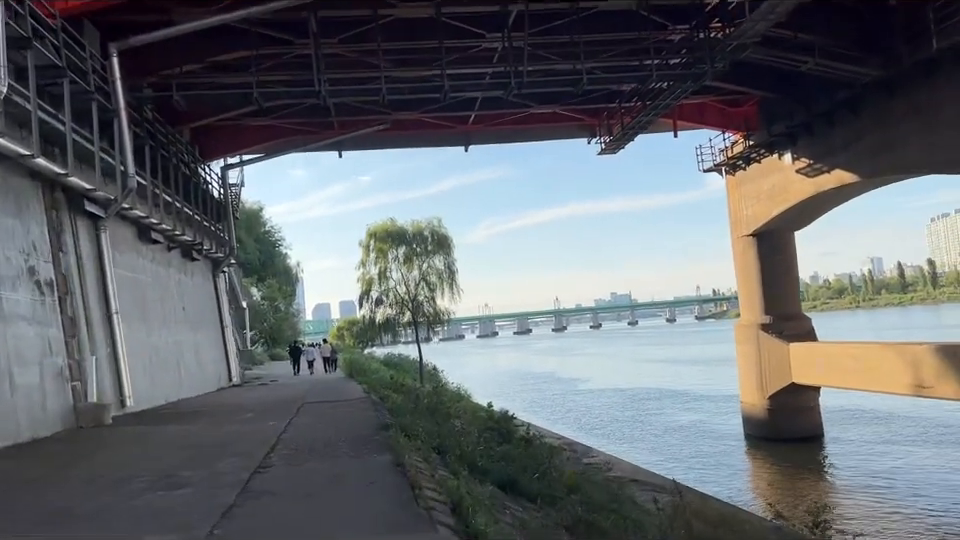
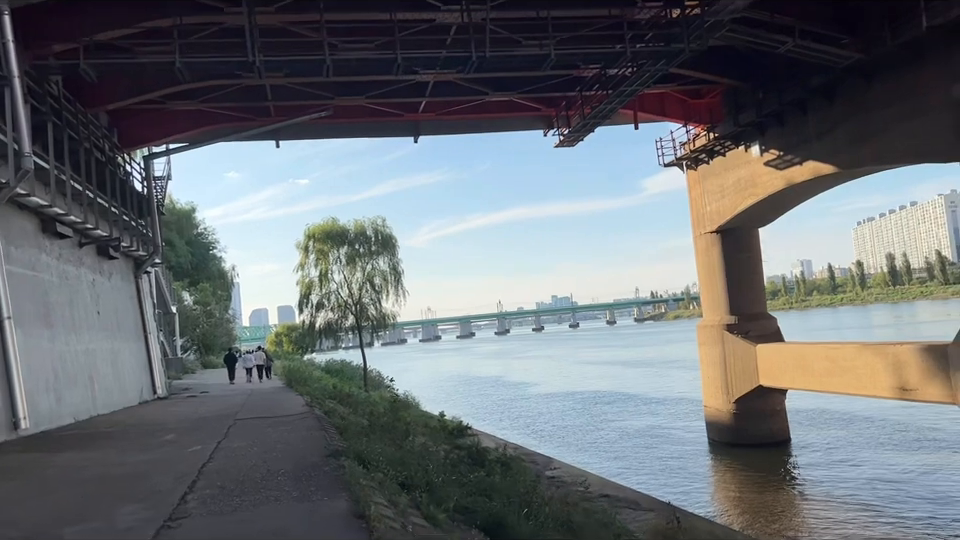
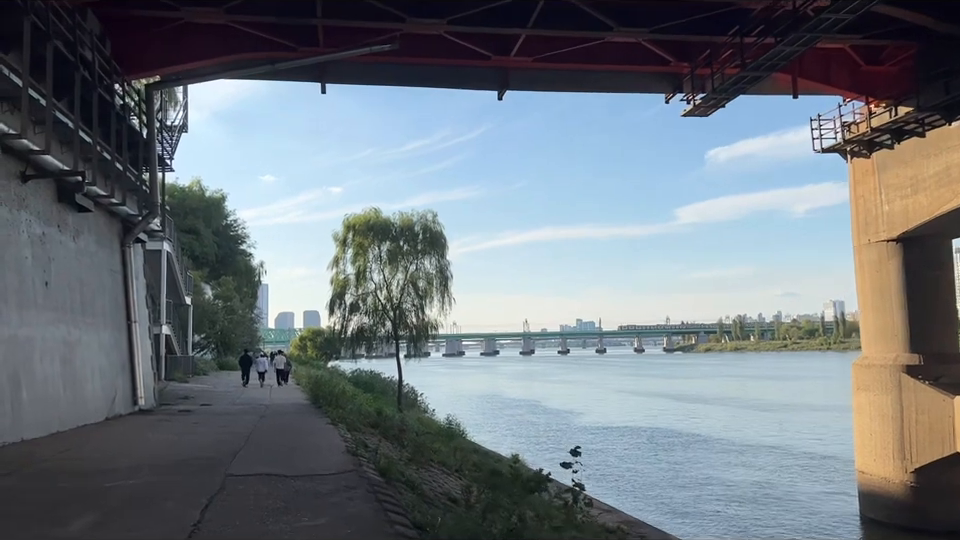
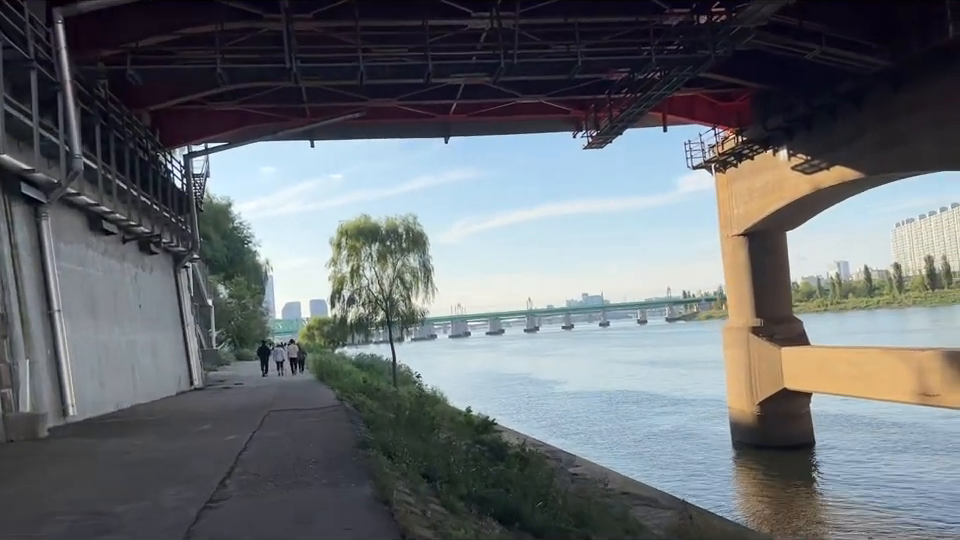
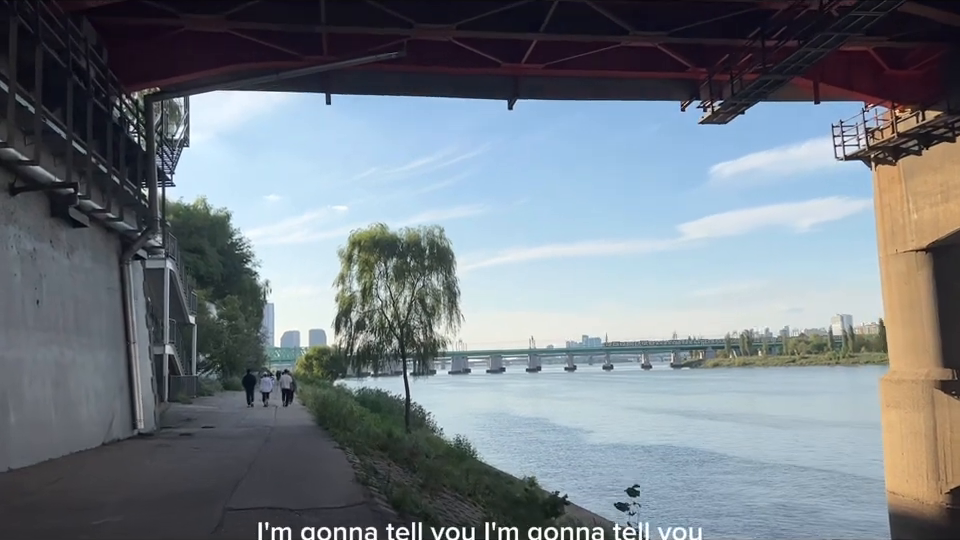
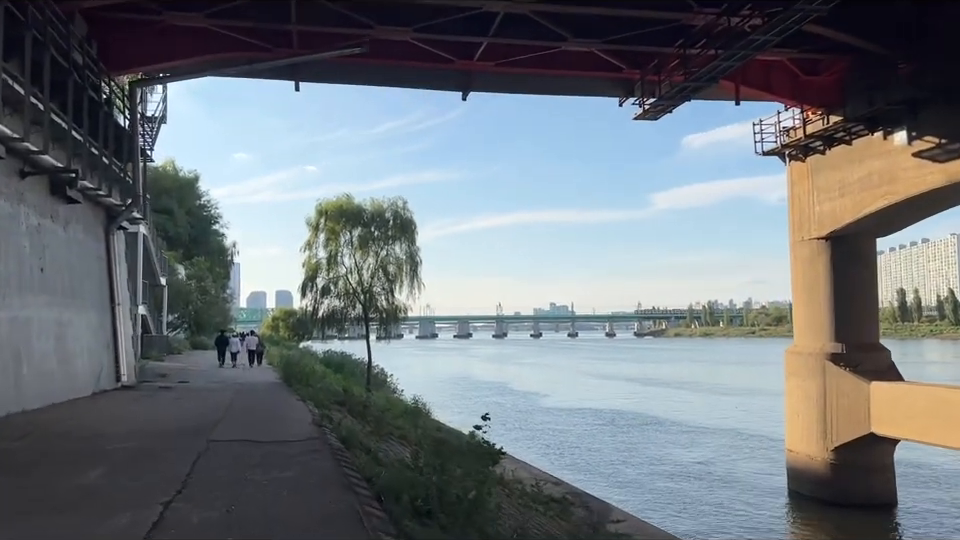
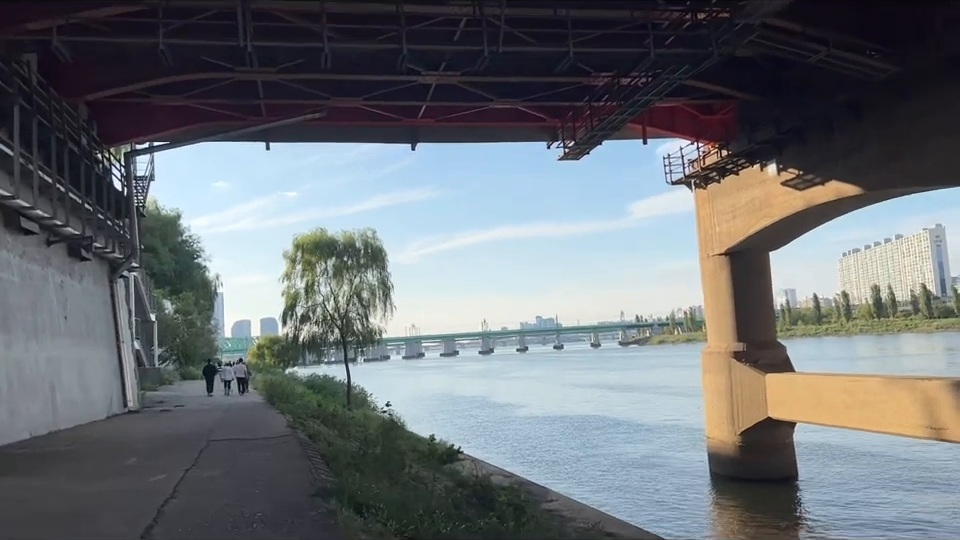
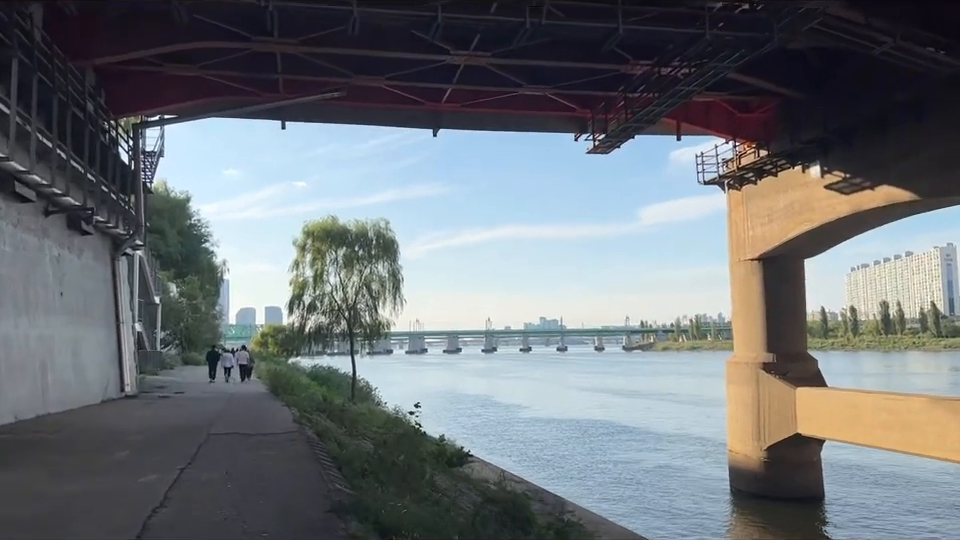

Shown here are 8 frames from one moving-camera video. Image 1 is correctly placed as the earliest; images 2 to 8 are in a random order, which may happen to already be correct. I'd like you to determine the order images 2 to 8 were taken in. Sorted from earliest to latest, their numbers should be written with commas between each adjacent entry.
4, 2, 7, 8, 6, 3, 5
